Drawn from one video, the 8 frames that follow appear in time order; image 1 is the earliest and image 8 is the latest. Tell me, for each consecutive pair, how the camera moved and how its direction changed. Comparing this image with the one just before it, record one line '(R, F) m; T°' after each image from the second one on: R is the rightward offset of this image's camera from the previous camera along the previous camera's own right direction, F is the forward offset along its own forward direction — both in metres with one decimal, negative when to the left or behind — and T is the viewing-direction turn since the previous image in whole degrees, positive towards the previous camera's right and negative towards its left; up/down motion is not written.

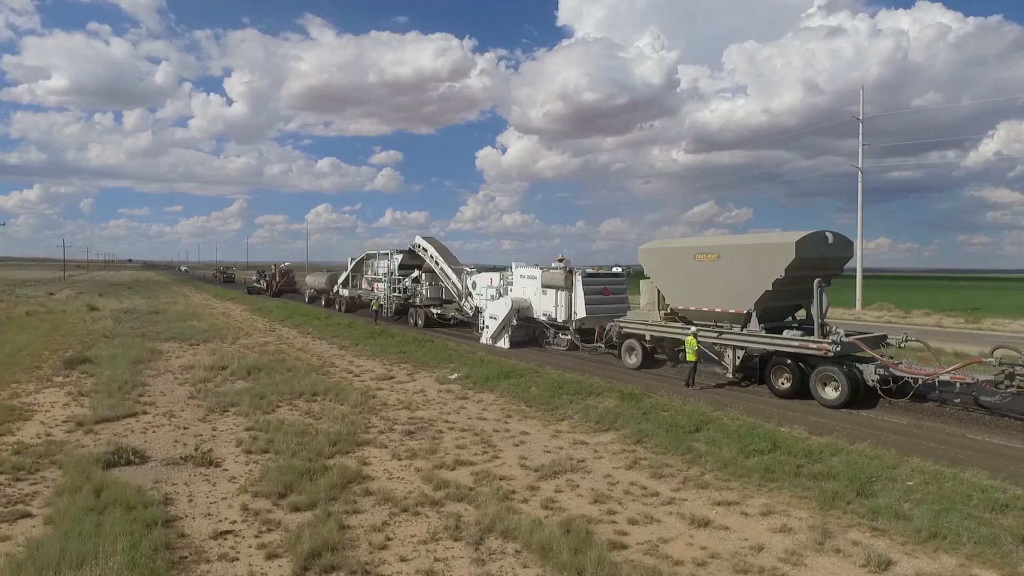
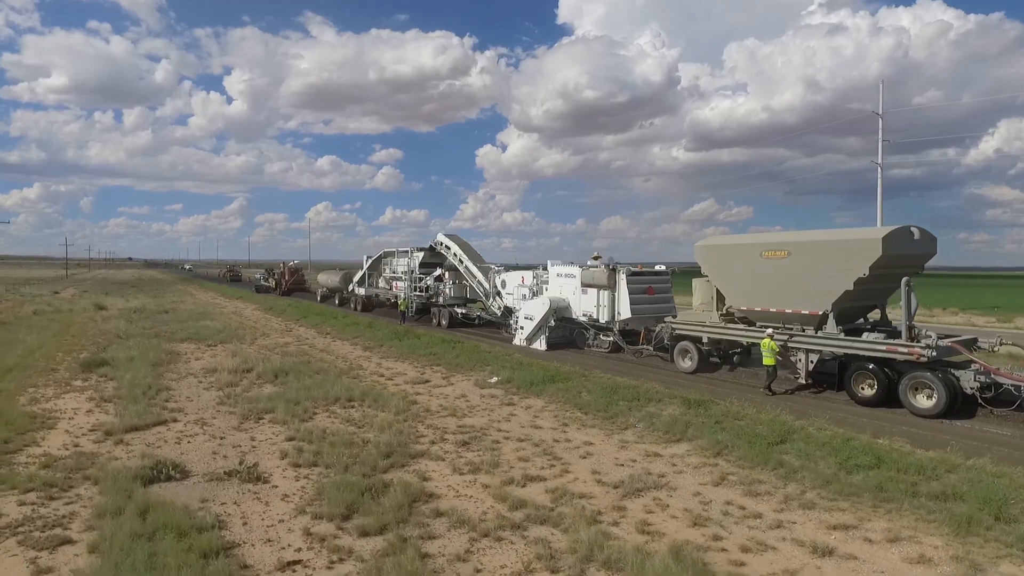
(-0.9, +0.8) m; 0°
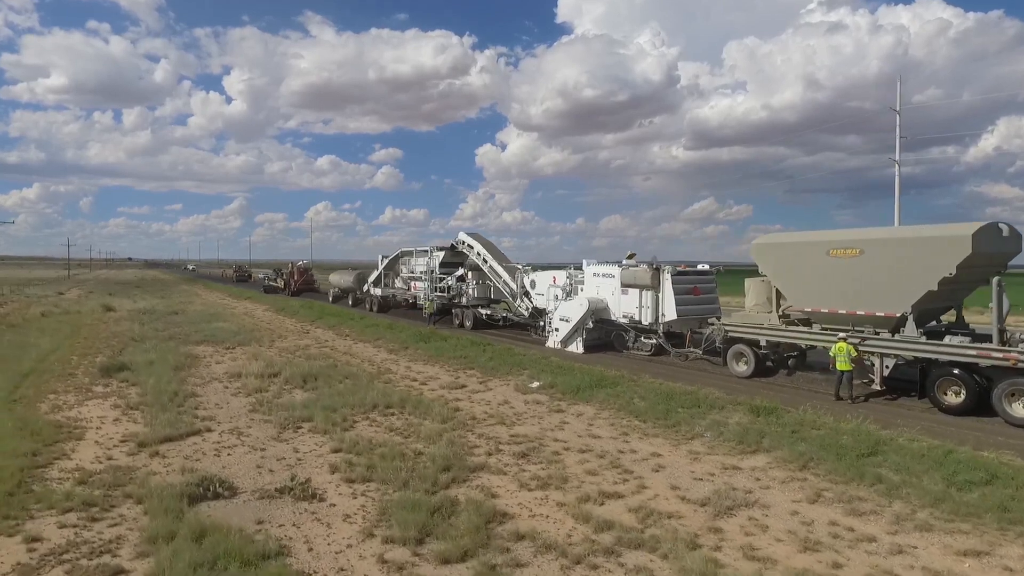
(-0.8, +0.7) m; 0°
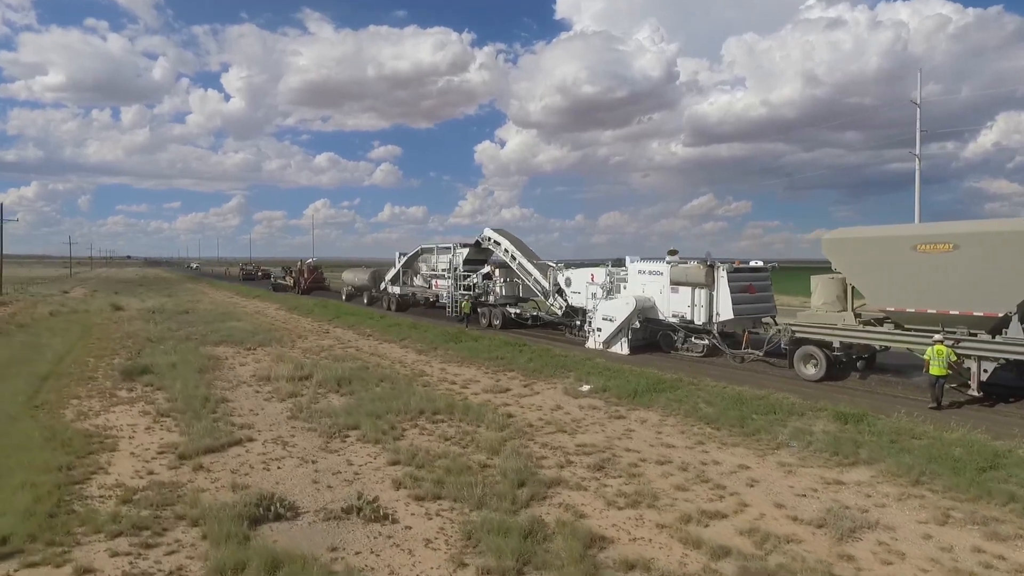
(-0.9, +0.8) m; 0°
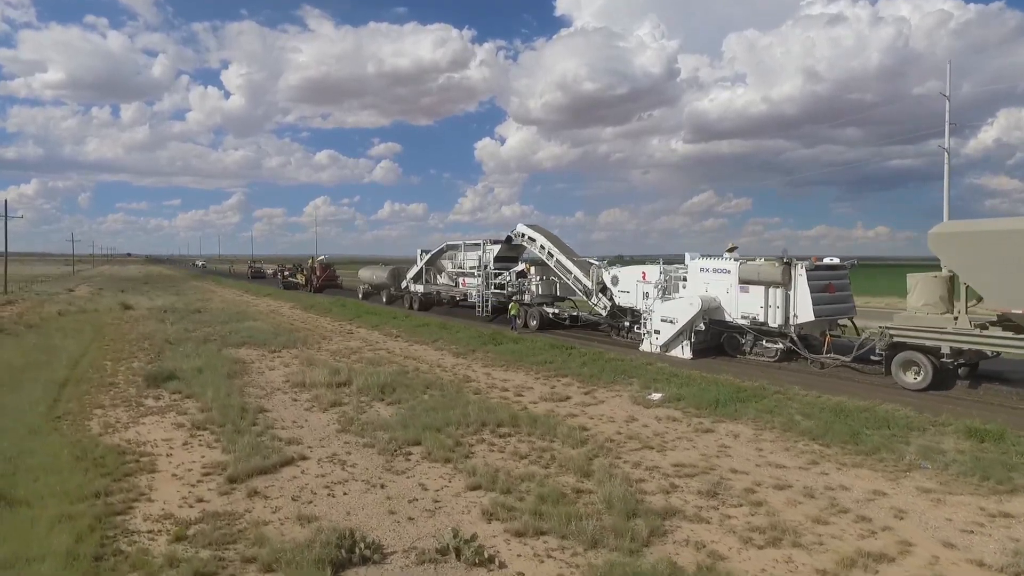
(-1.1, +1.2) m; 0°
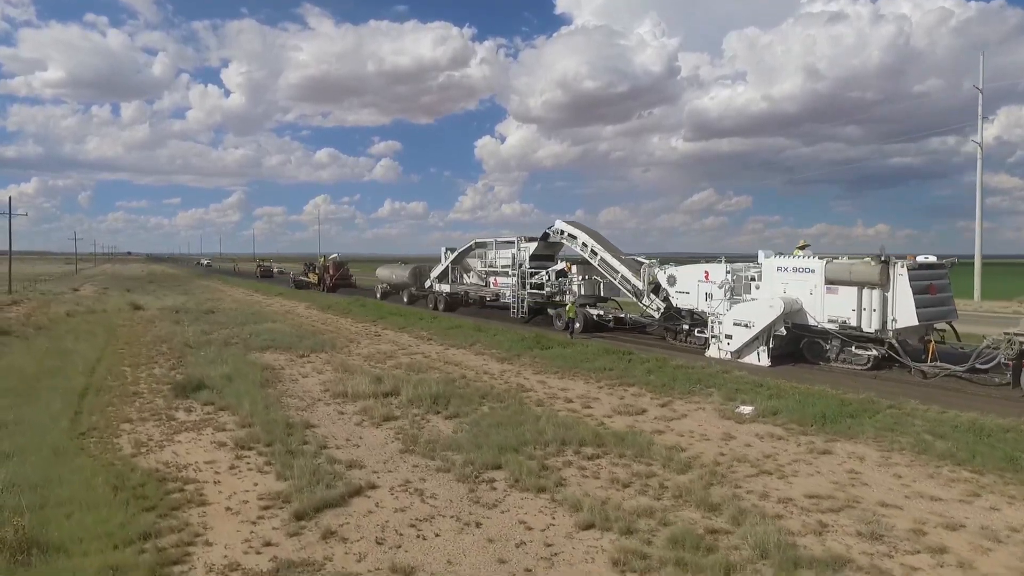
(-1.2, +1.3) m; 0°
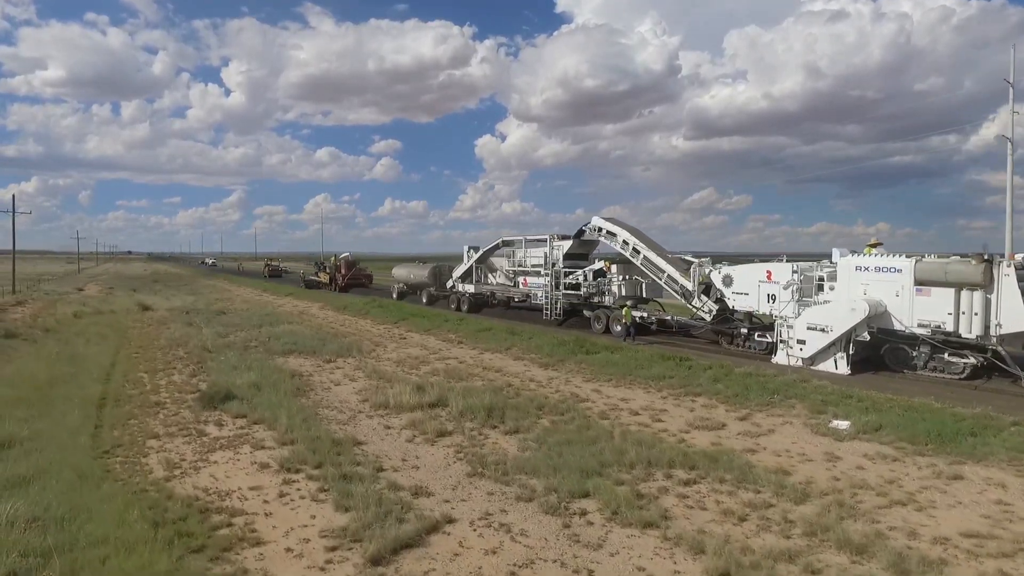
(-1.0, +1.2) m; 0°
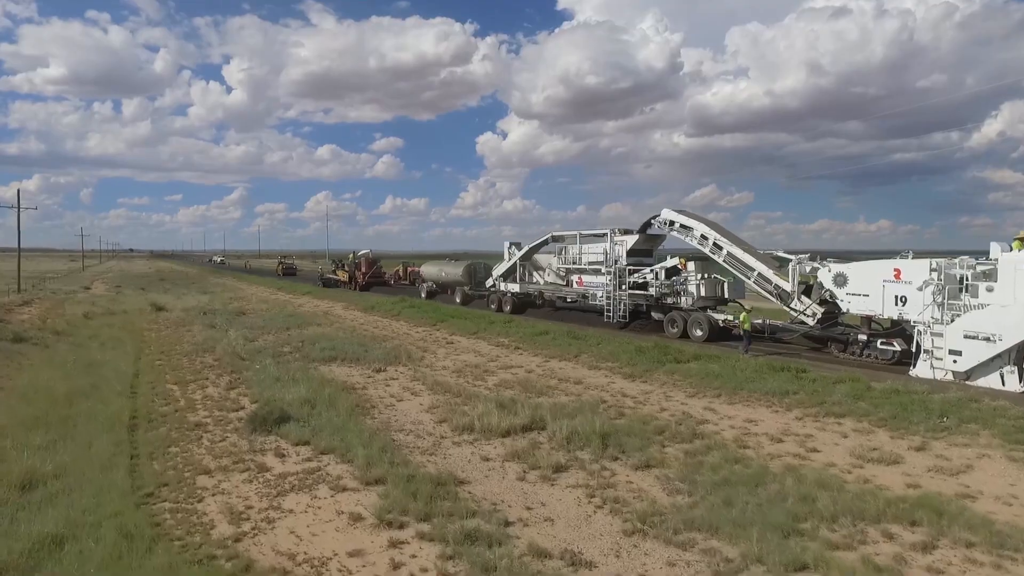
(-1.6, +2.1) m; 0°
